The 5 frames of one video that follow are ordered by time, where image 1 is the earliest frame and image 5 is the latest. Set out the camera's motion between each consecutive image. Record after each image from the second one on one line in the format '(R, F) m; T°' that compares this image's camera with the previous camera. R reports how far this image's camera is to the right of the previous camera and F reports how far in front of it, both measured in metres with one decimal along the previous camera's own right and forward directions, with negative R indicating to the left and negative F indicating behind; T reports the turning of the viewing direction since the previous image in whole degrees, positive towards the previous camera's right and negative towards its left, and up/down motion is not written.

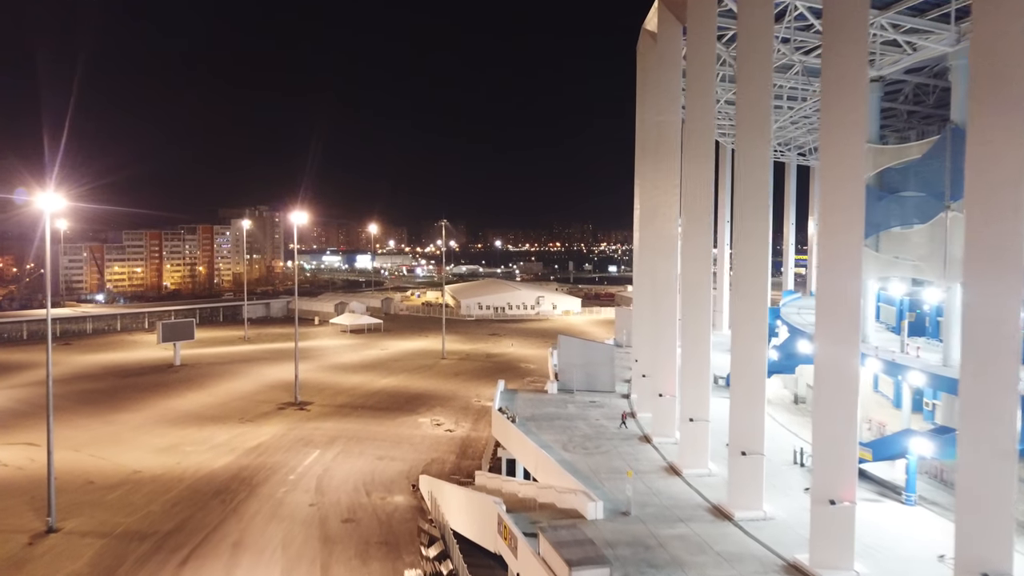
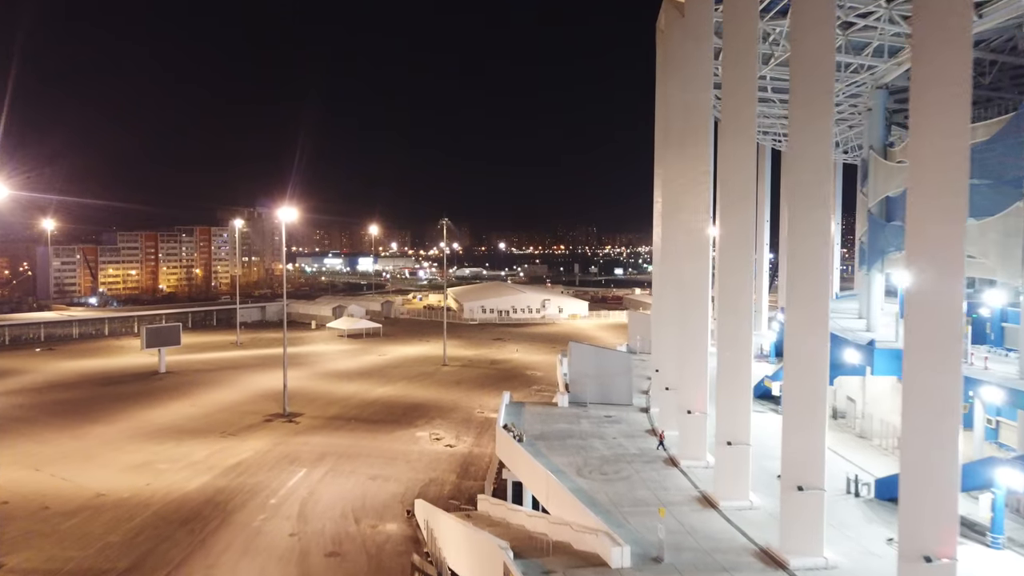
(0.0, +1.7) m; 0°
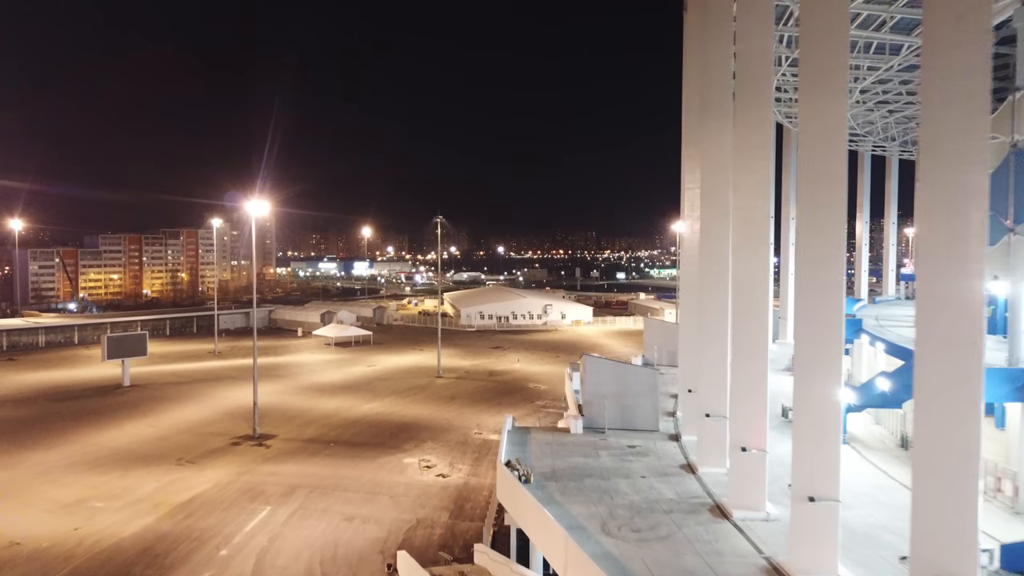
(-0.1, +2.6) m; 0°
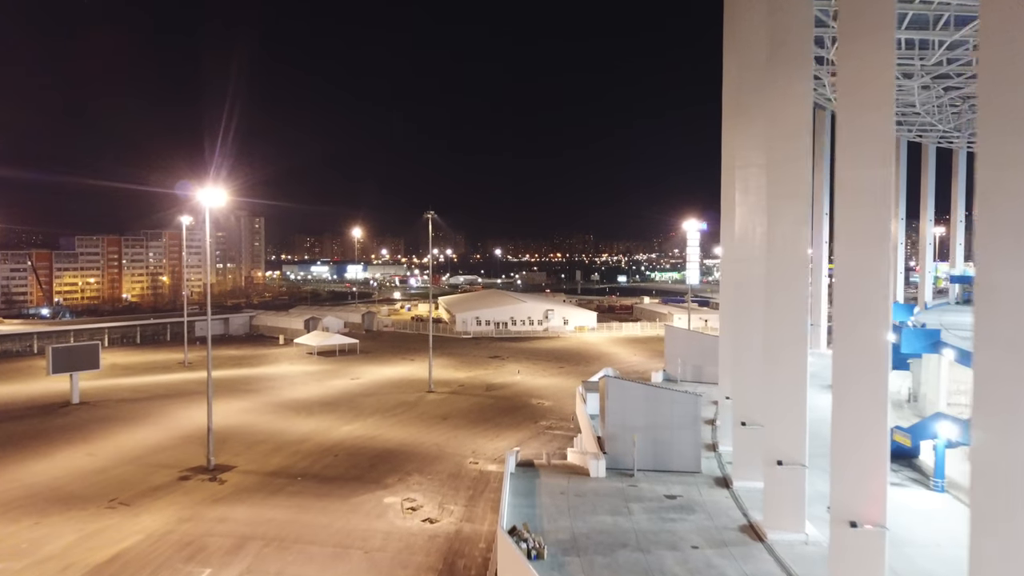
(-0.1, +2.9) m; 0°
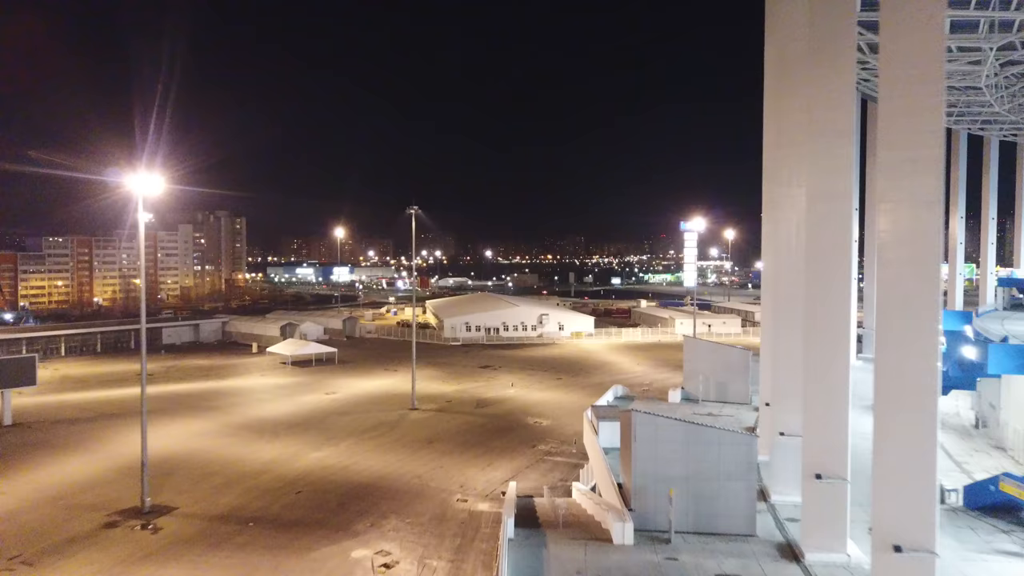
(-0.1, +2.6) m; +1°
